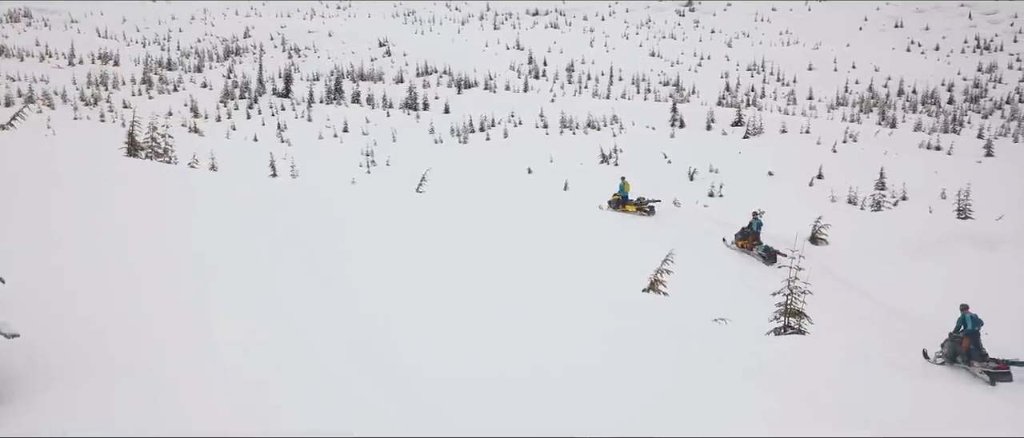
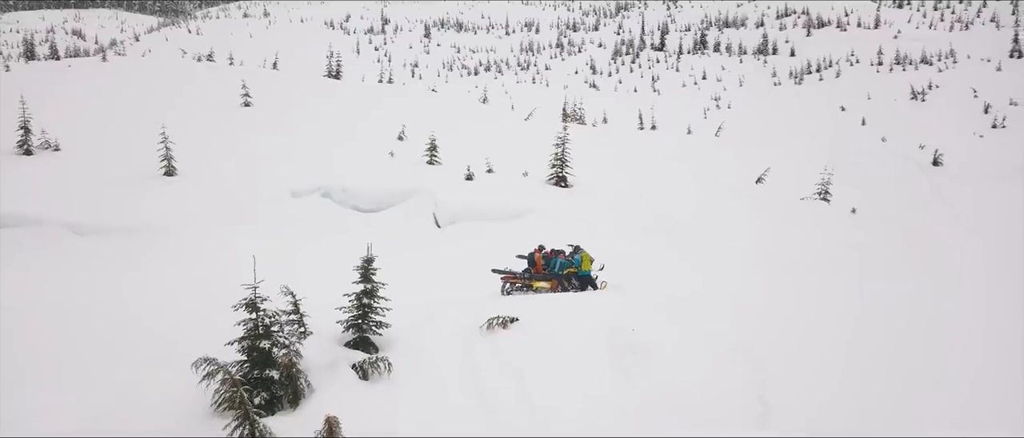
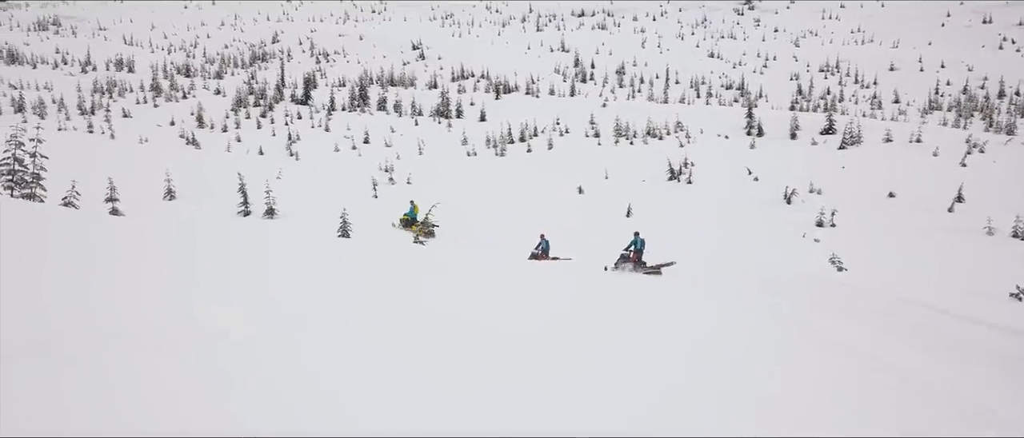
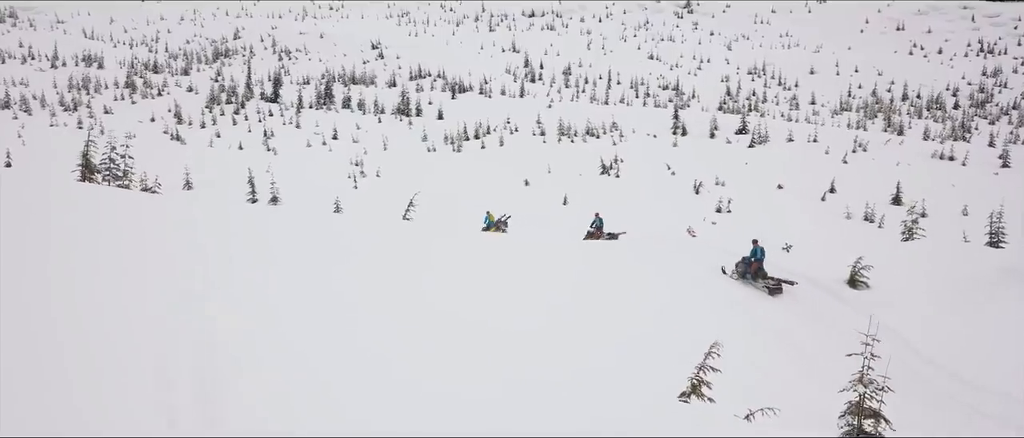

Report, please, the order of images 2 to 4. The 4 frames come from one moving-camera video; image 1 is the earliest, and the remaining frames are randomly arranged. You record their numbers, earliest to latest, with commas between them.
4, 3, 2
